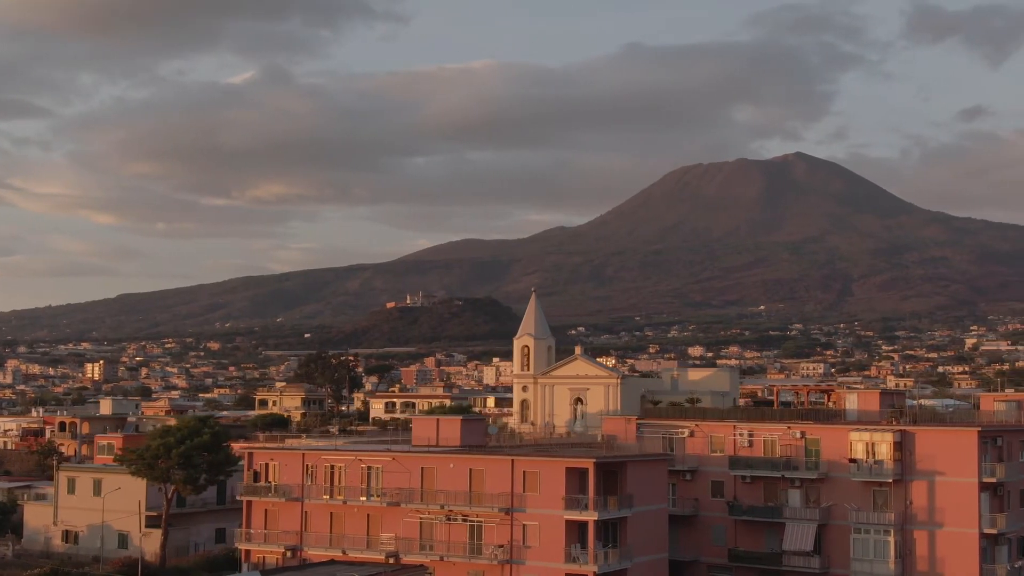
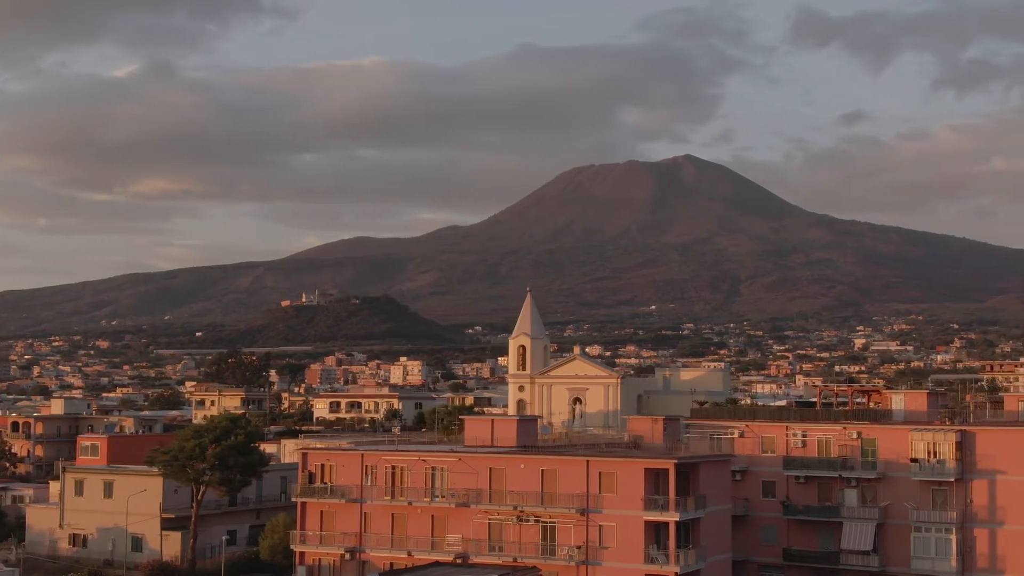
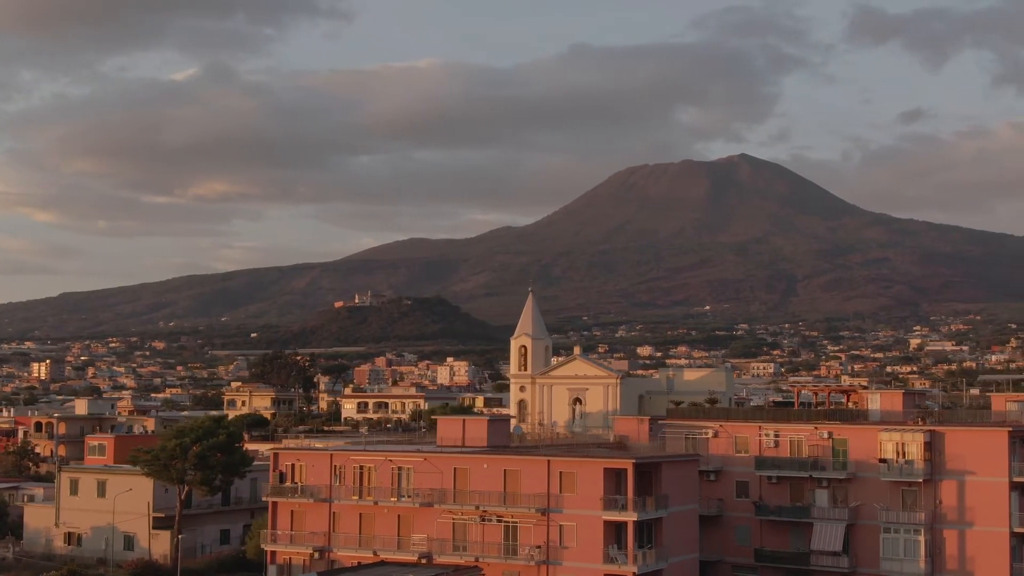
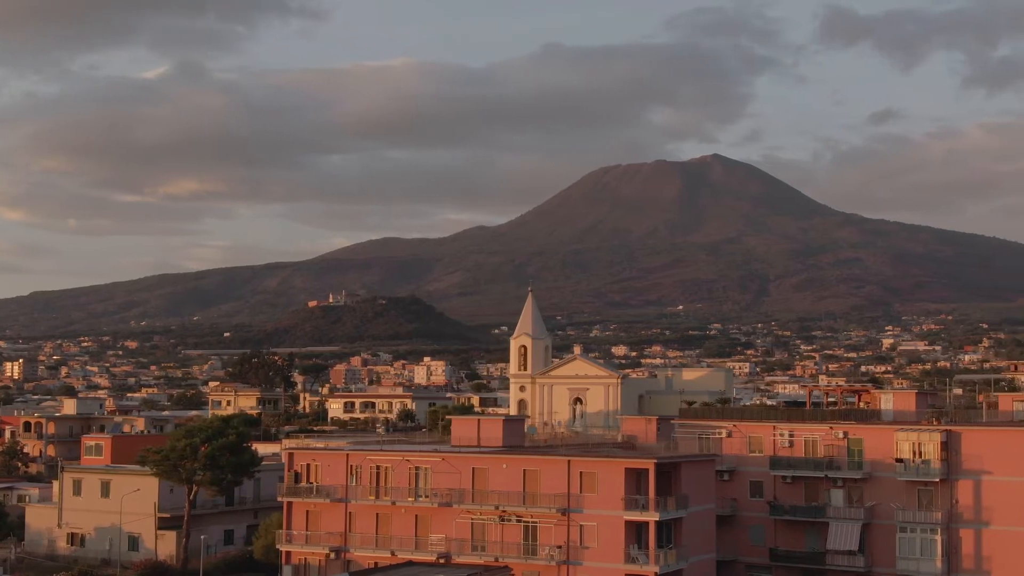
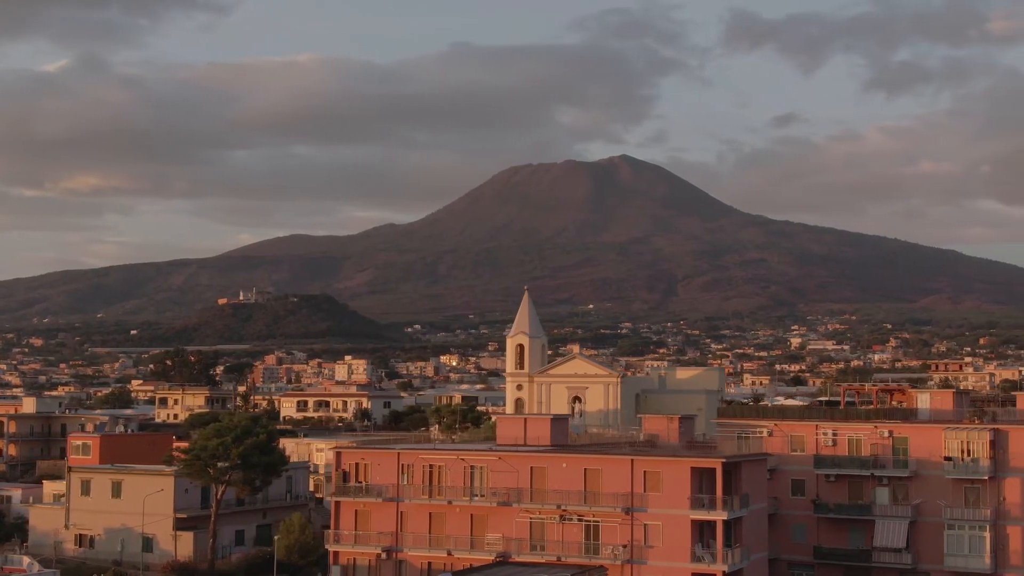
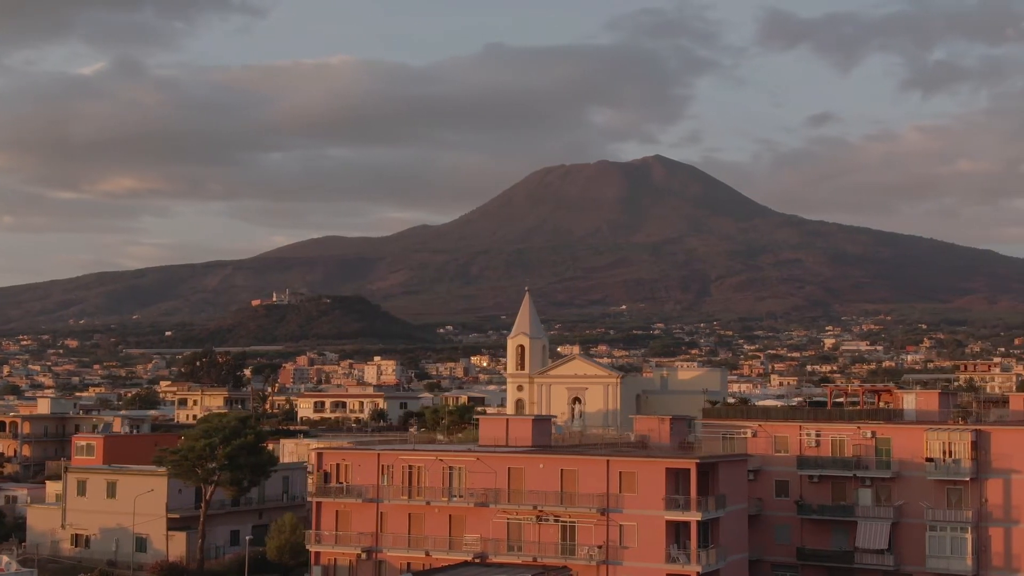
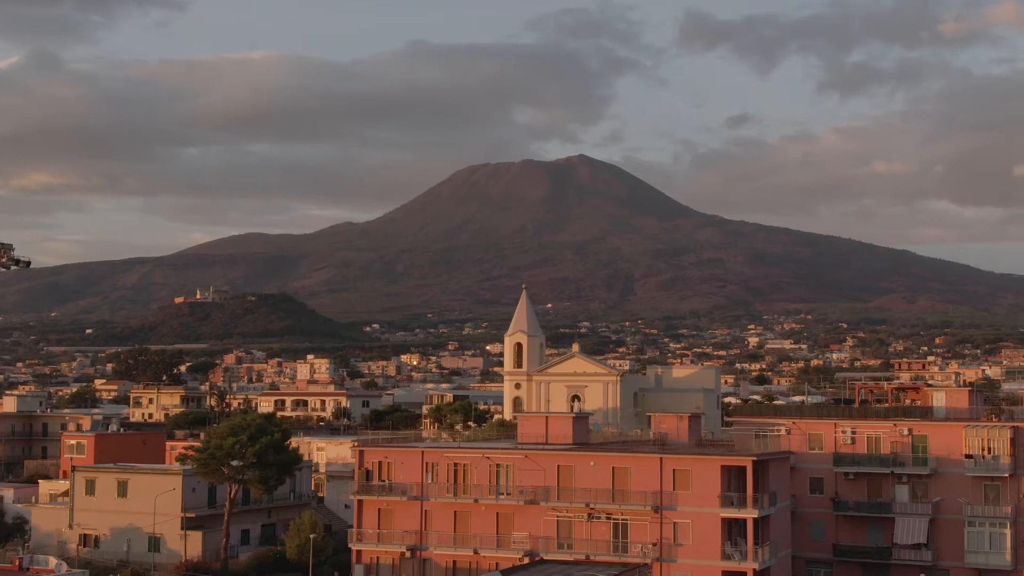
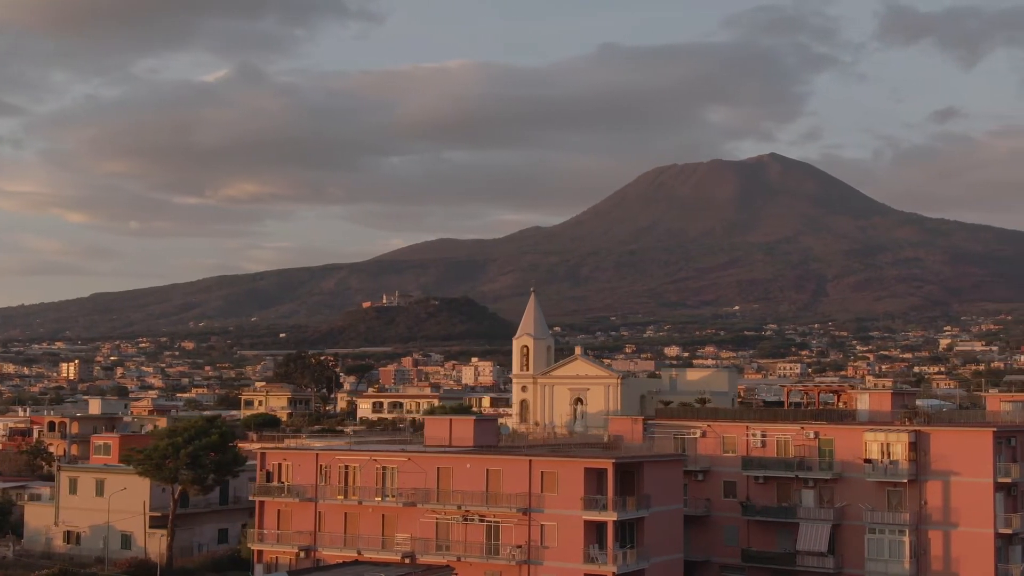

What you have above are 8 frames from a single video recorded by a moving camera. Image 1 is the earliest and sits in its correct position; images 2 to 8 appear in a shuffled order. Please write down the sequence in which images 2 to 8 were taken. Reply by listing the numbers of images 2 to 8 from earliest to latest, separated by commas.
8, 3, 4, 2, 6, 5, 7
